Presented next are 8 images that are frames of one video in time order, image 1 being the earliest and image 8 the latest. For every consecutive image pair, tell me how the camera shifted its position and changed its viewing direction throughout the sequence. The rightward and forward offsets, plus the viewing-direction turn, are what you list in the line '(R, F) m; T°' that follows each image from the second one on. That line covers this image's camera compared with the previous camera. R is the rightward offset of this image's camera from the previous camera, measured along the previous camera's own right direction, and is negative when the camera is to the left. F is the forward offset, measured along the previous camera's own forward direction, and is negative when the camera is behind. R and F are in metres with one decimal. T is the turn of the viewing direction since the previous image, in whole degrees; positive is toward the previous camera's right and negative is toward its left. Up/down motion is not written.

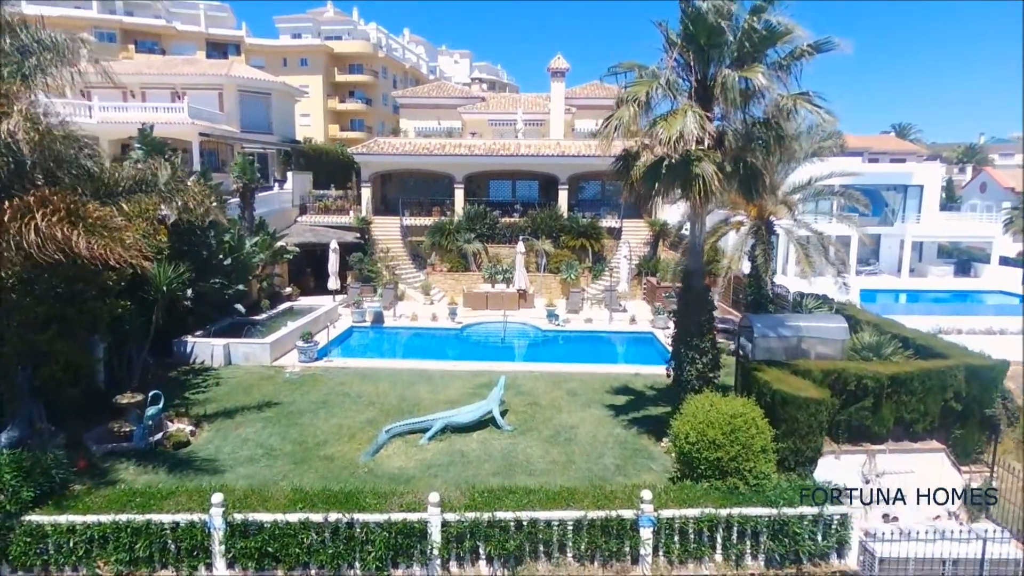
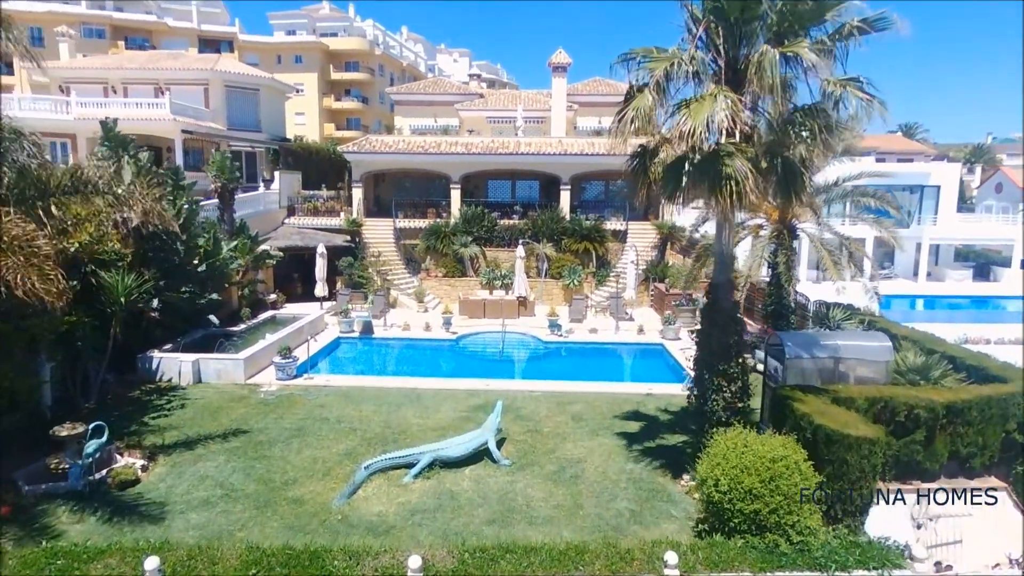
(0.0, +1.8) m; 0°
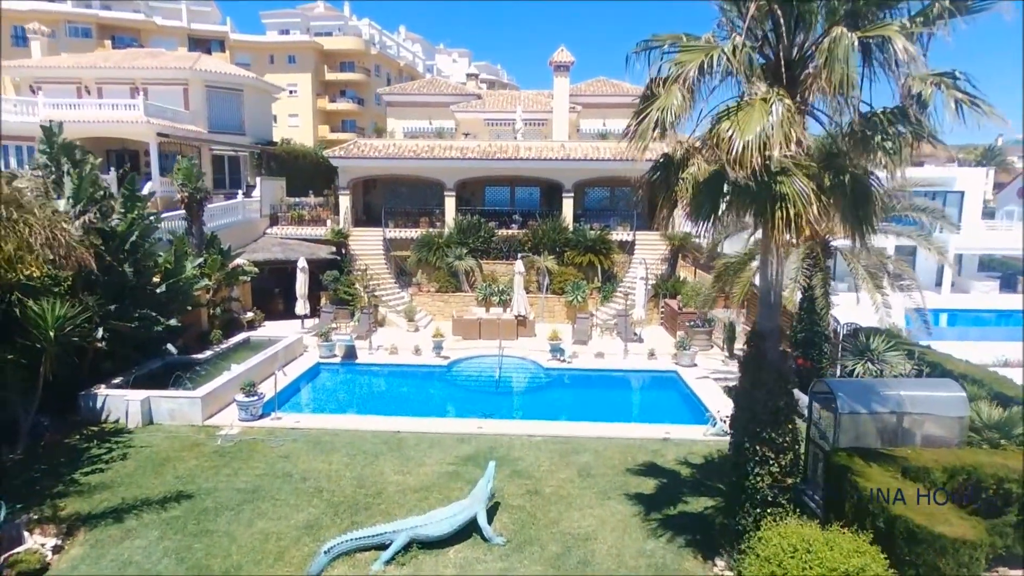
(+0.1, +2.3) m; 0°
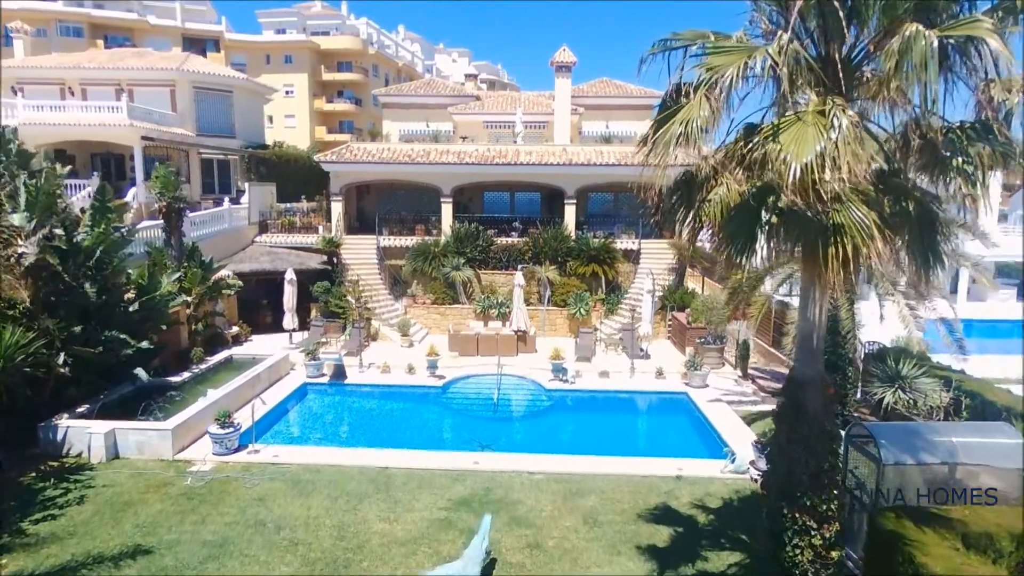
(0.0, +1.3) m; 0°
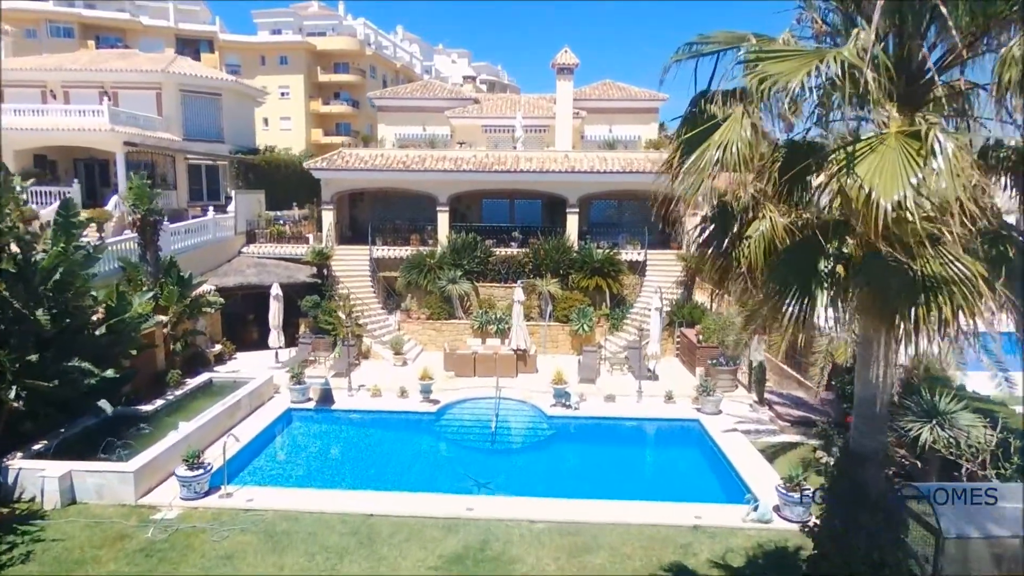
(0.0, +1.4) m; 0°
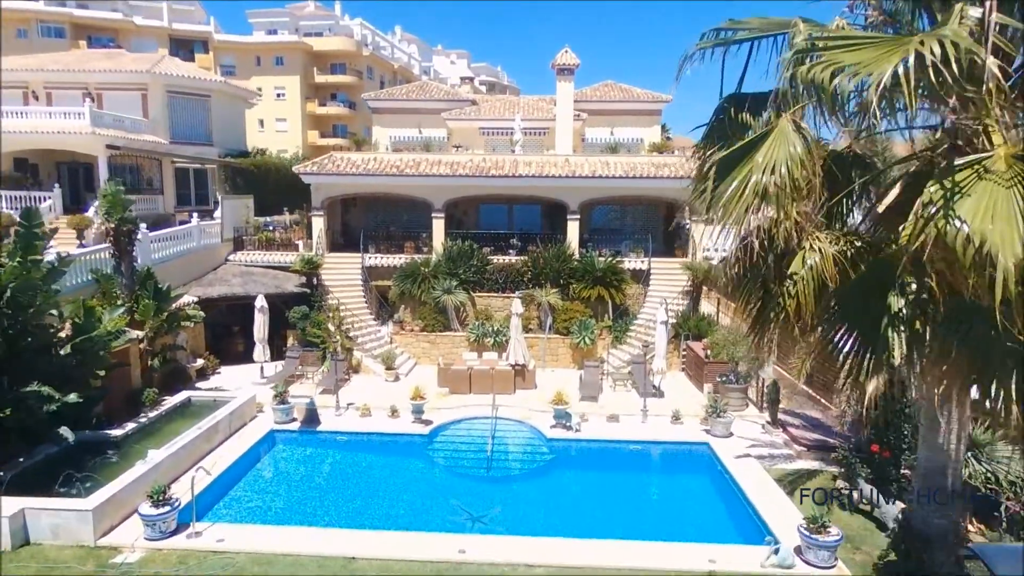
(+0.1, +1.2) m; 0°
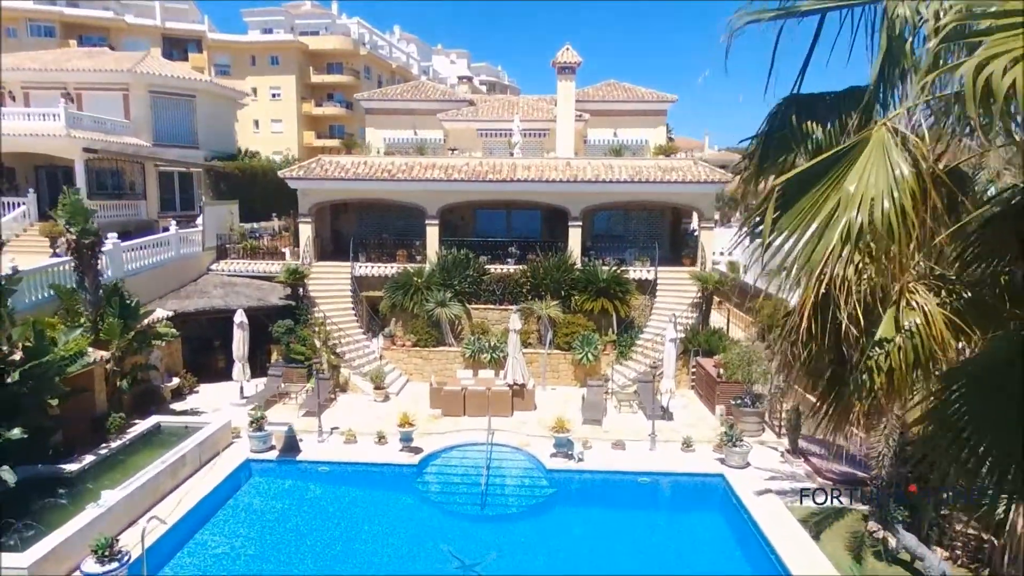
(+0.1, +1.5) m; 0°
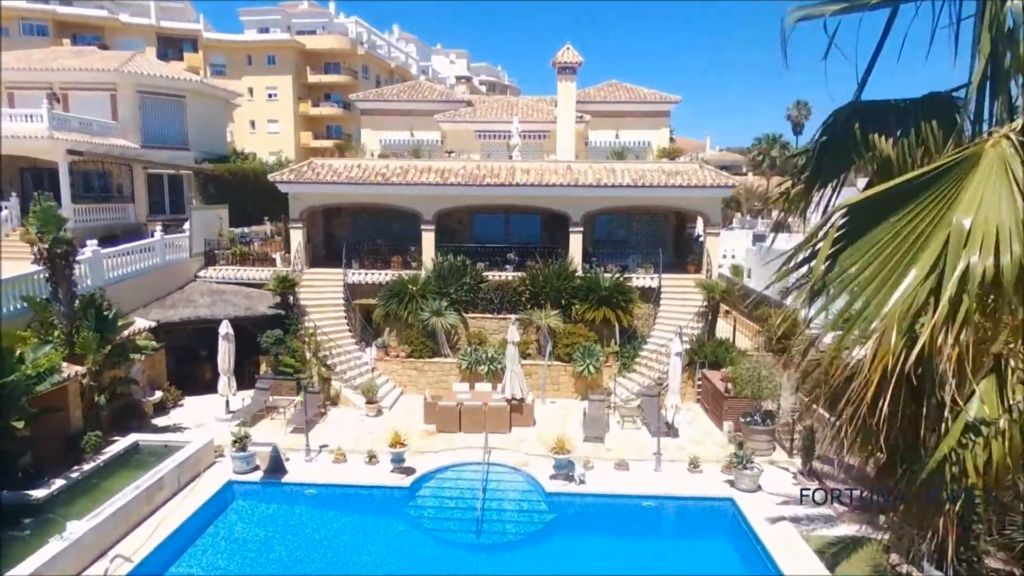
(+0.1, +0.9) m; 0°
